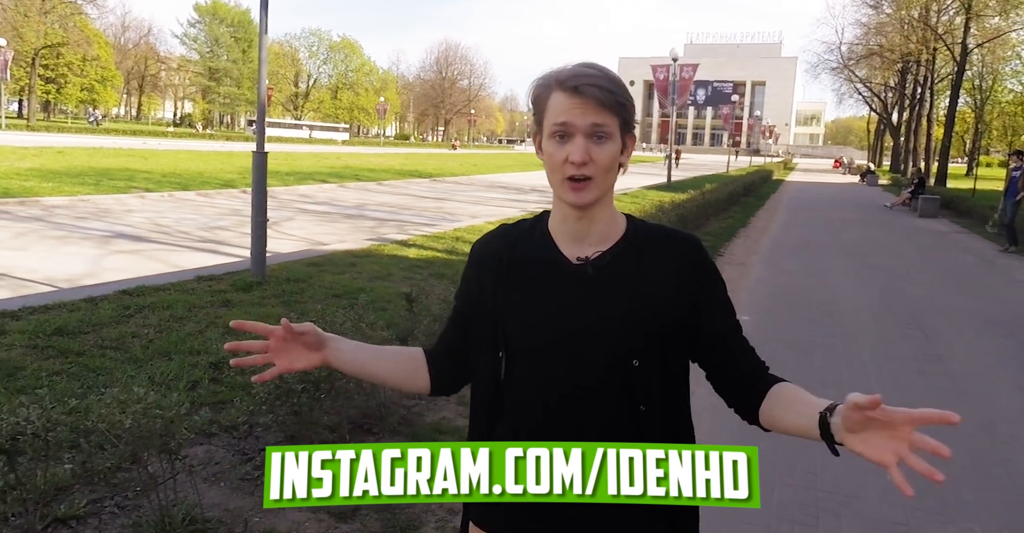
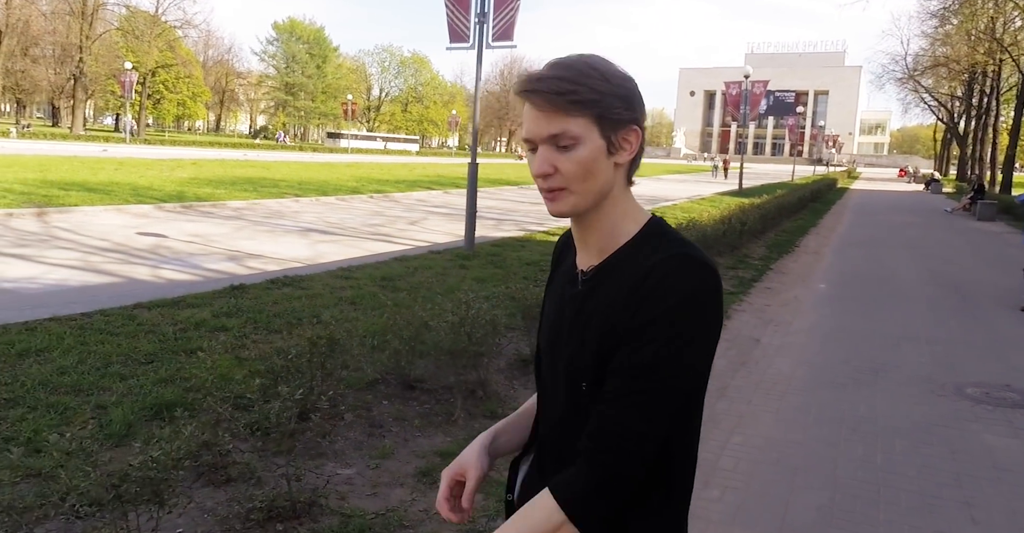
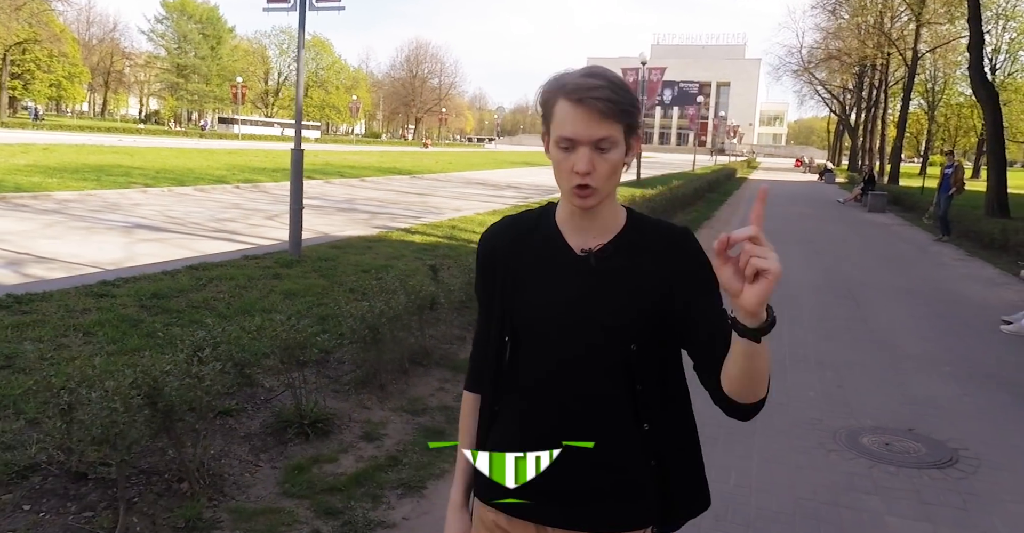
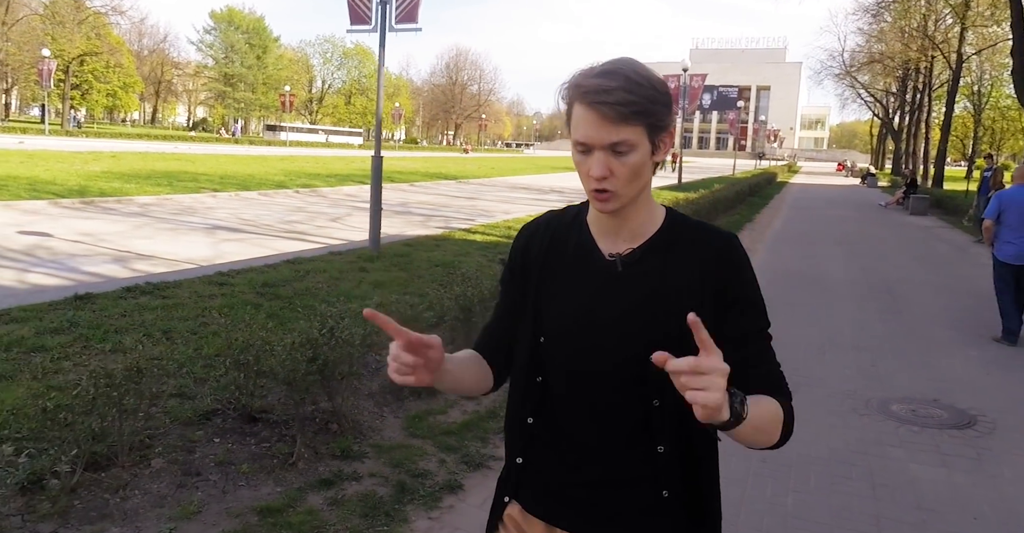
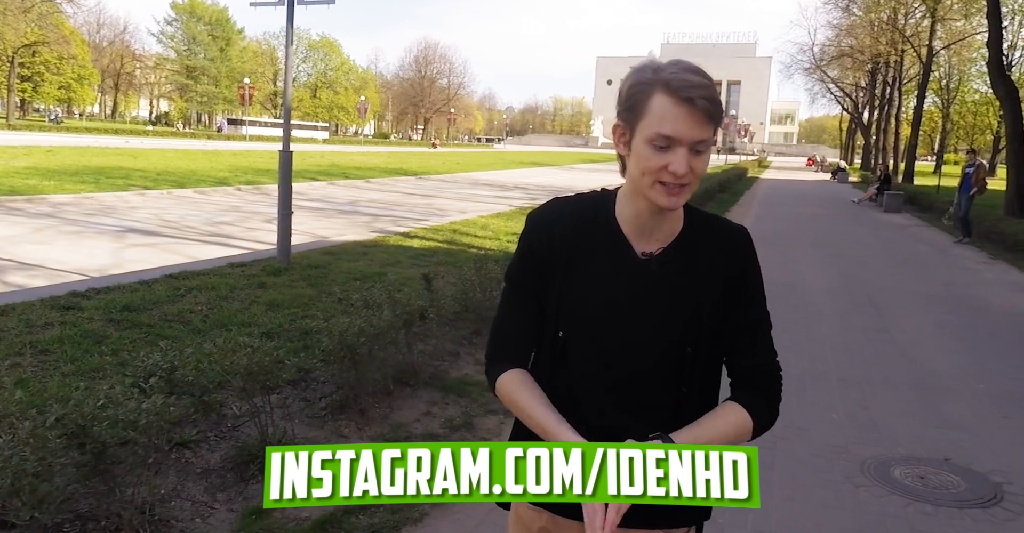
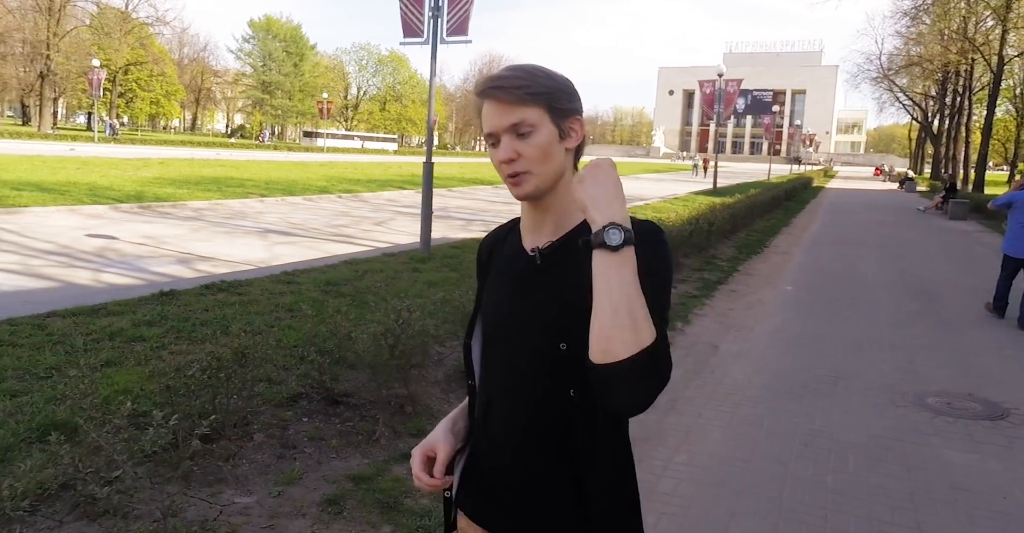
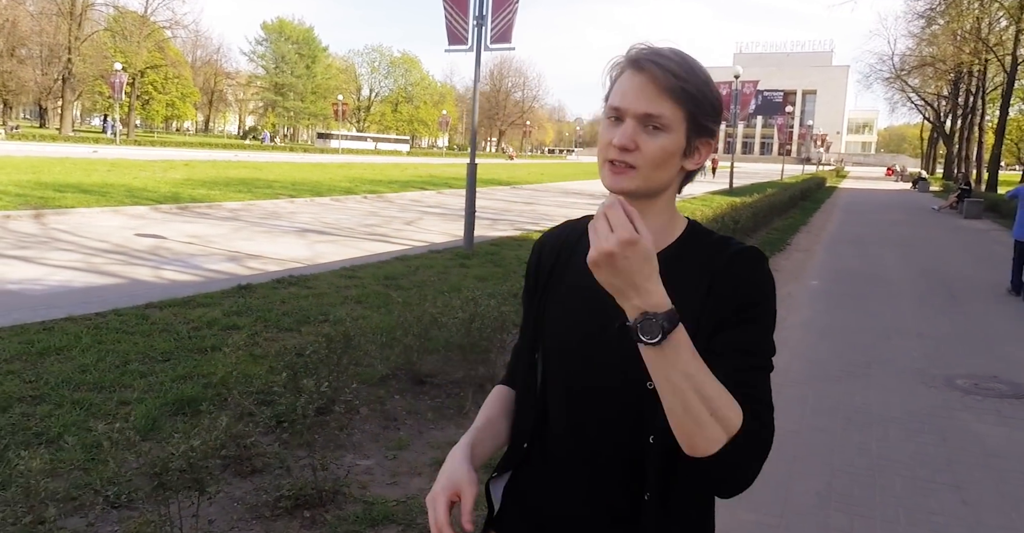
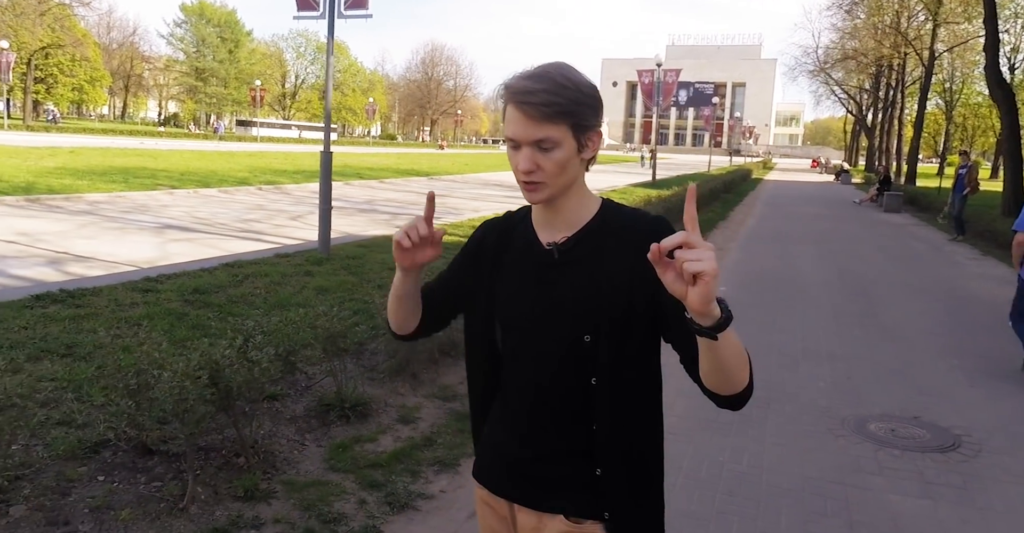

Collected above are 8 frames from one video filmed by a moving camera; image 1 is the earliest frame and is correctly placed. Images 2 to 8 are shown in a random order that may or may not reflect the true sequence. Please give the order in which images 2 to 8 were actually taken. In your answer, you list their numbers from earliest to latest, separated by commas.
5, 3, 8, 4, 6, 2, 7
